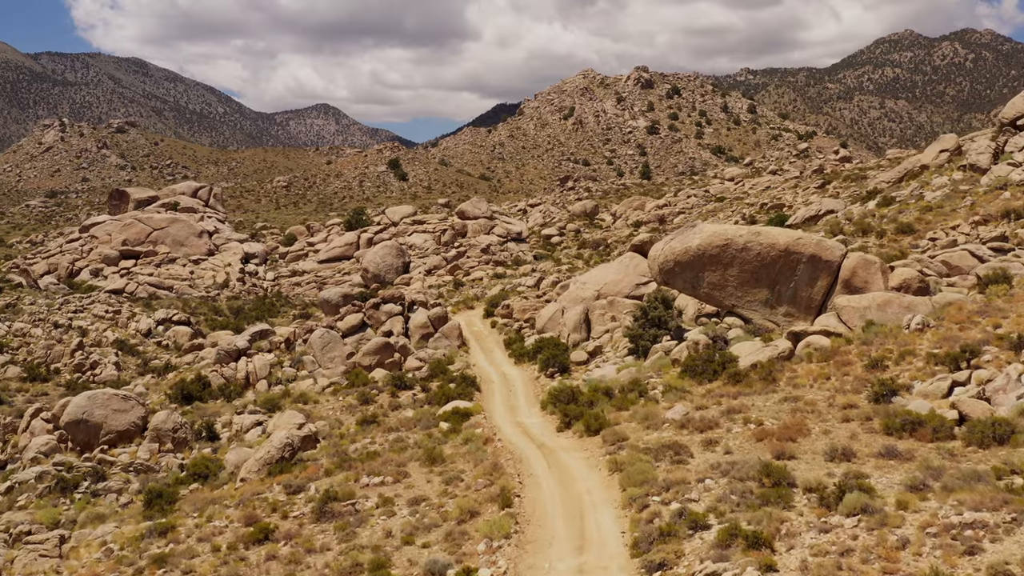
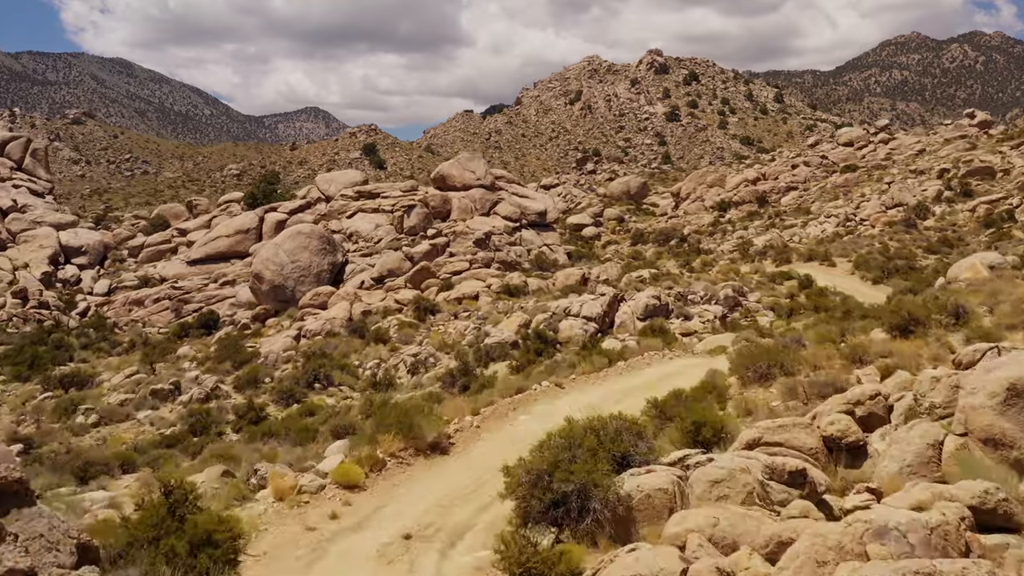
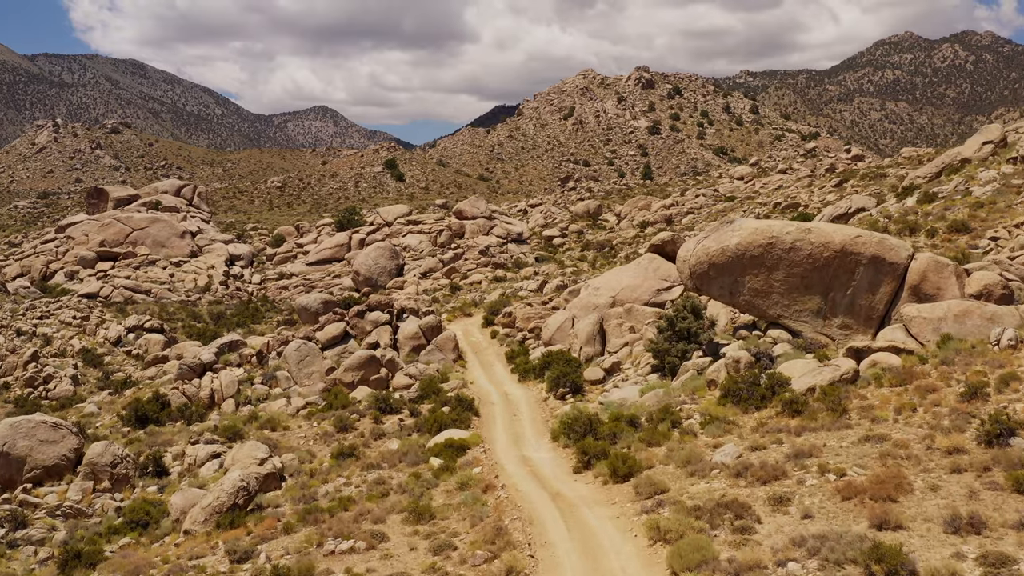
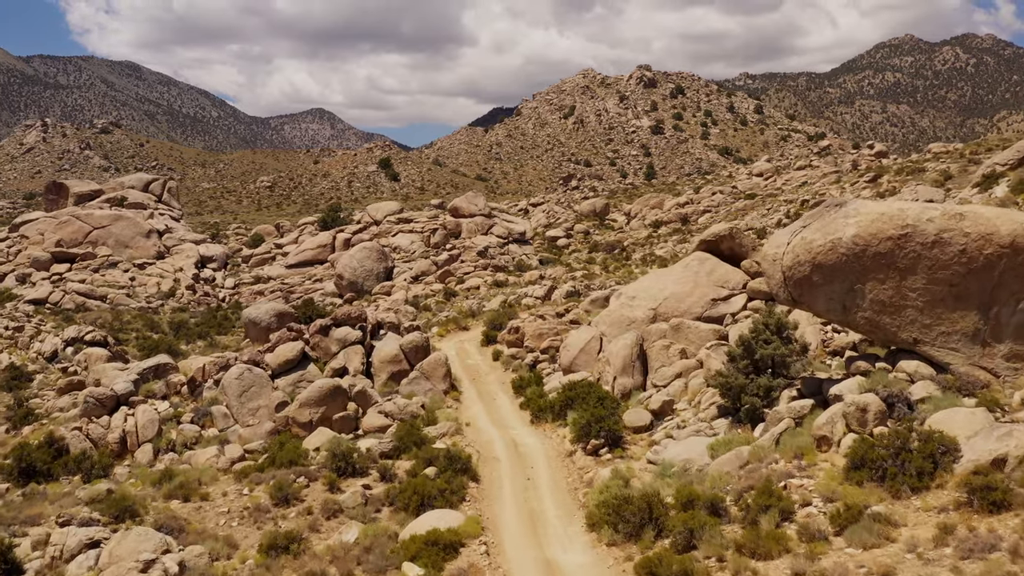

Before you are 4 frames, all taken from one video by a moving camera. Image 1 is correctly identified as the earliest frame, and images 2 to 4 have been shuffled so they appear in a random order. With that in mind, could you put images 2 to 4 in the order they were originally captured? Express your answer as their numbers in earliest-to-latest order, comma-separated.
3, 4, 2
